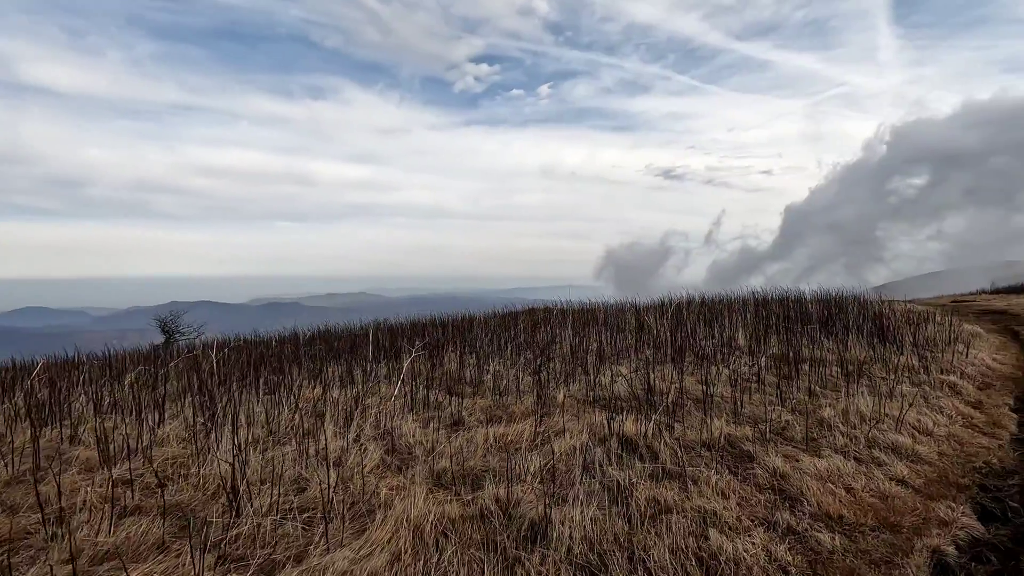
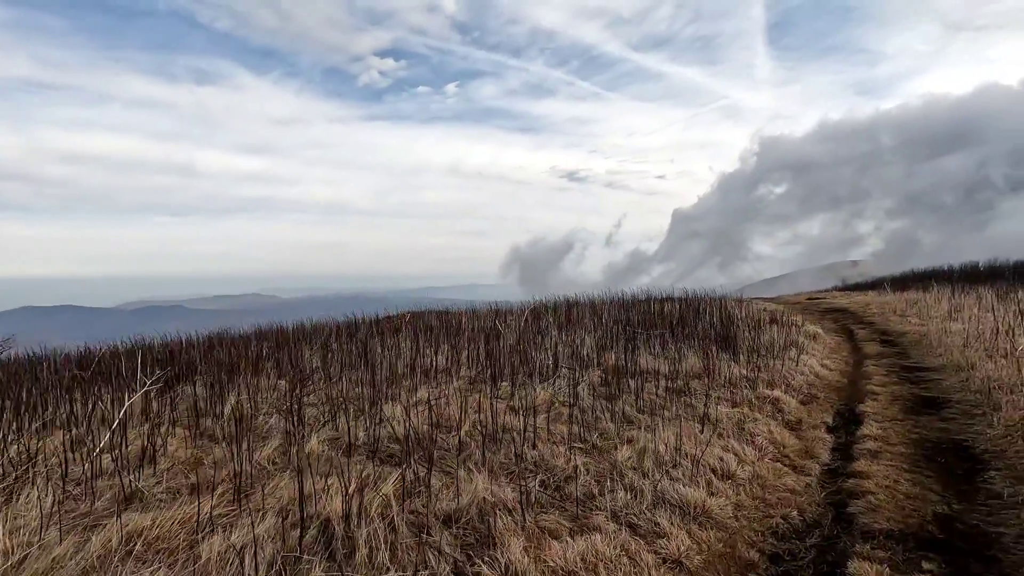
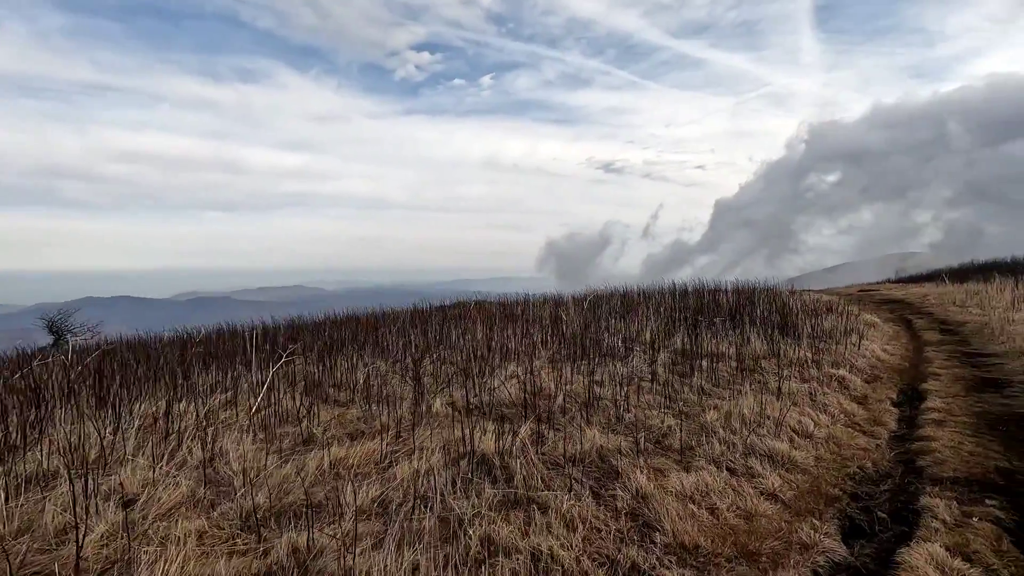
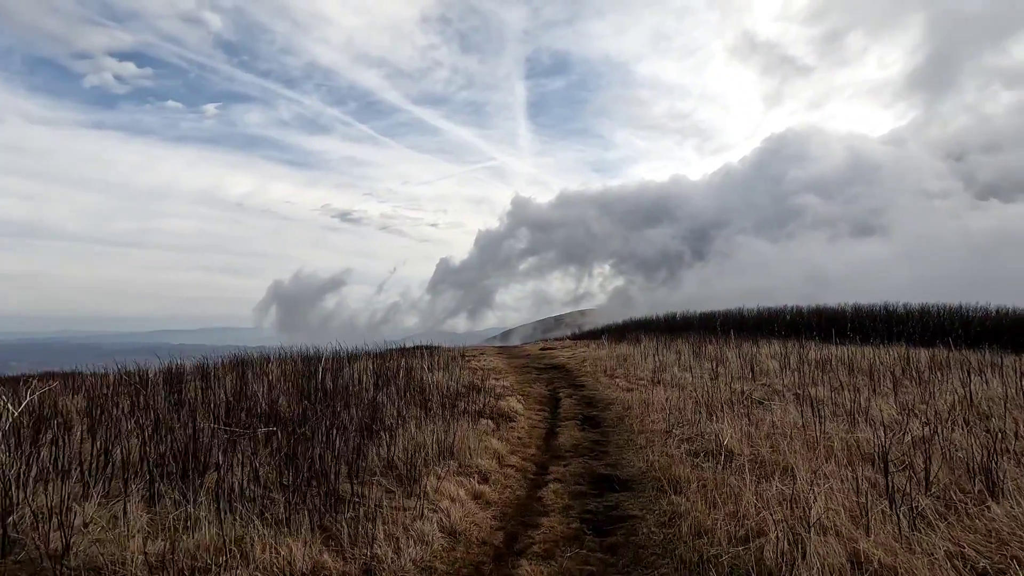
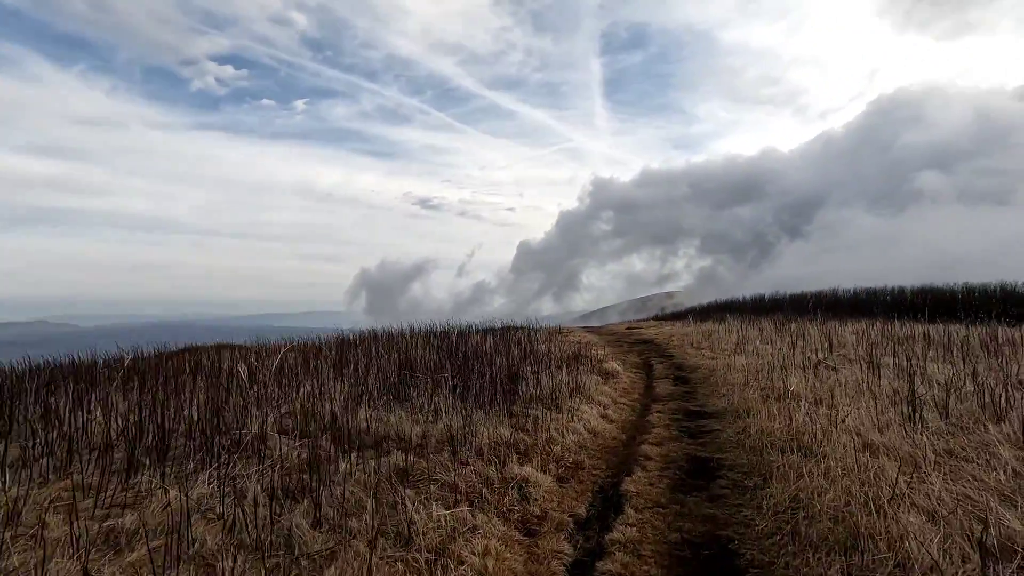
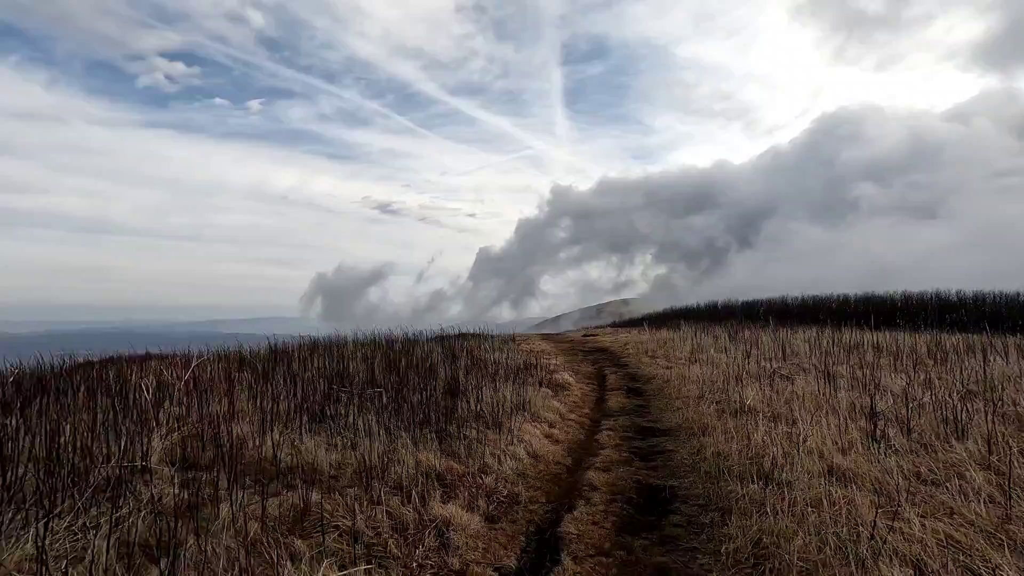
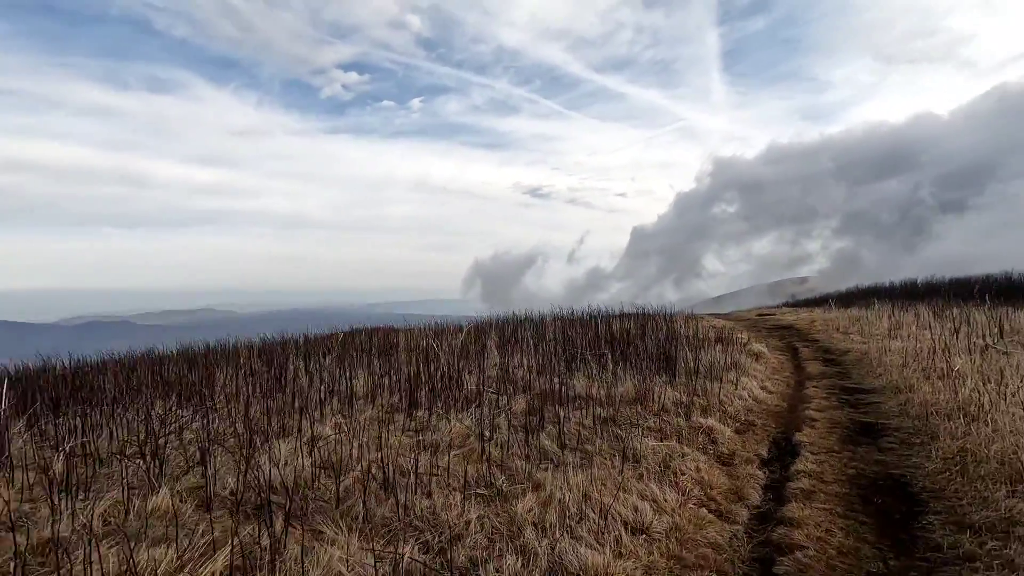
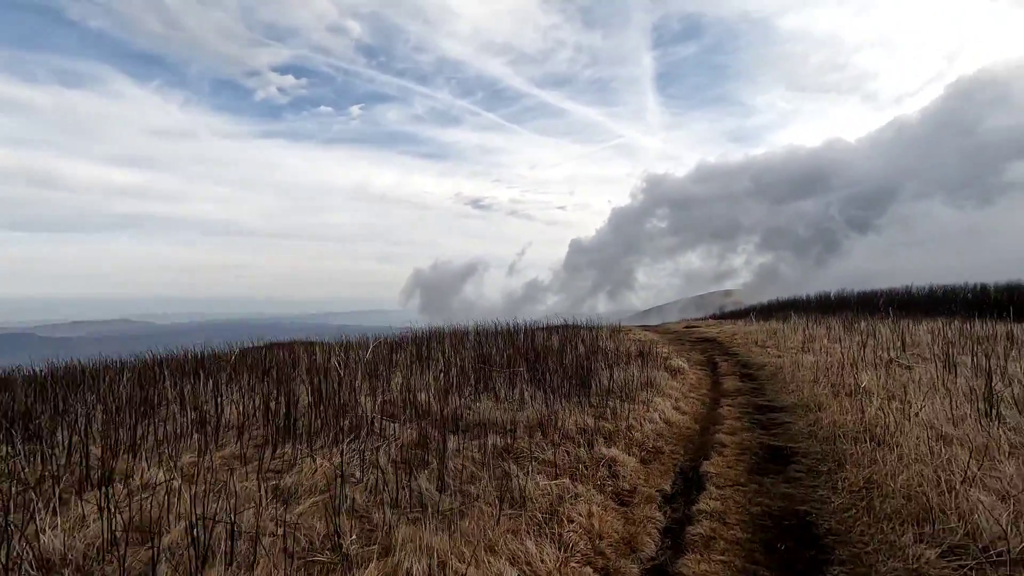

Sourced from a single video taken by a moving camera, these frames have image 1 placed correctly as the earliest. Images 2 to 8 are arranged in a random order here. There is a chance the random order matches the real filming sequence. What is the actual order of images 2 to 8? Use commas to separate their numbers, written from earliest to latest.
3, 2, 7, 8, 5, 6, 4
